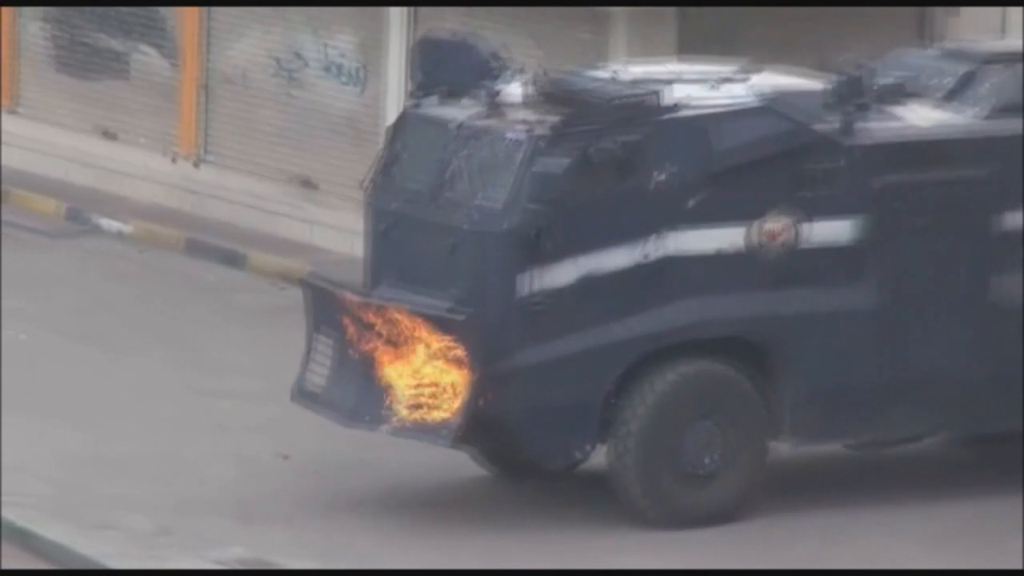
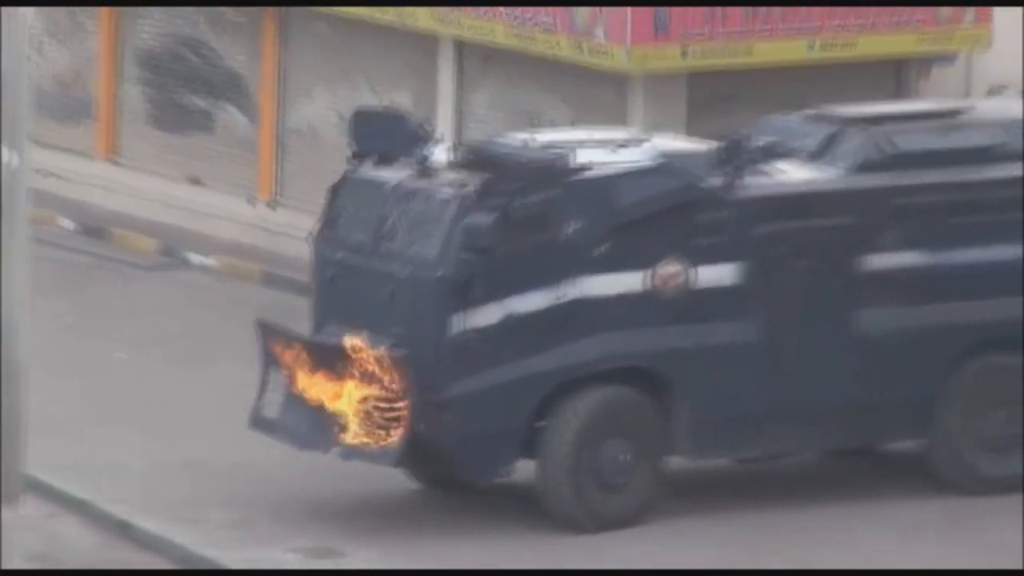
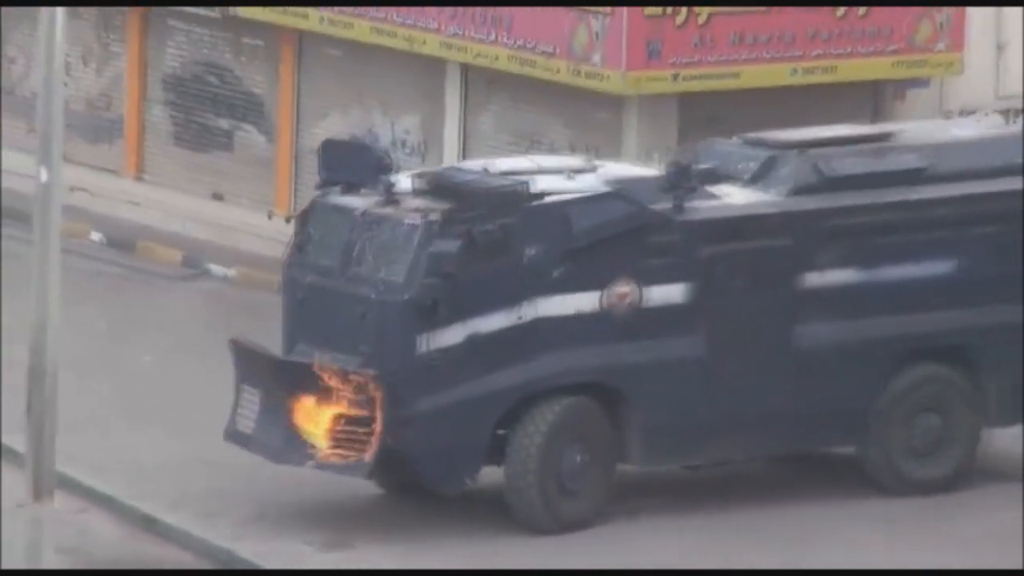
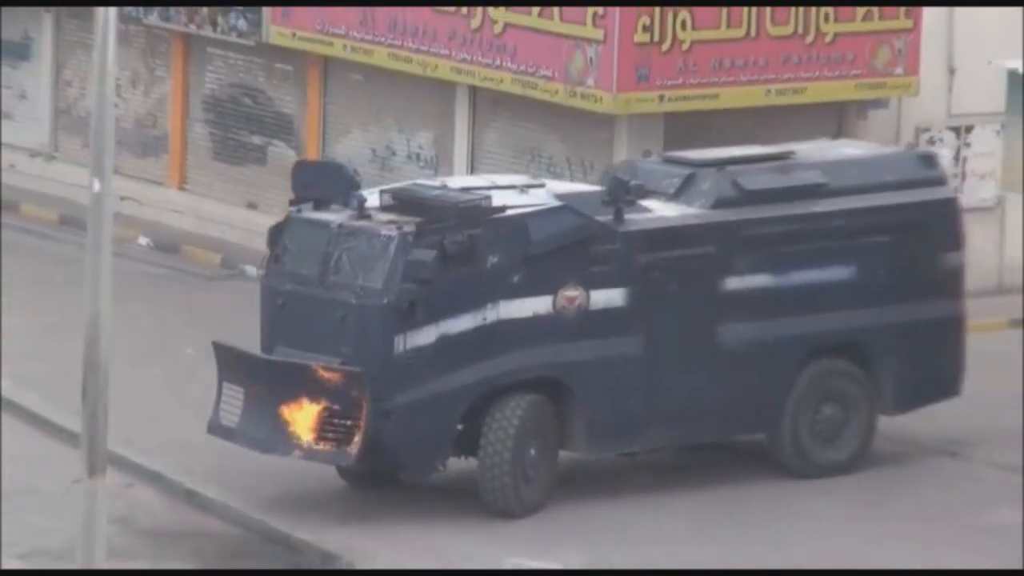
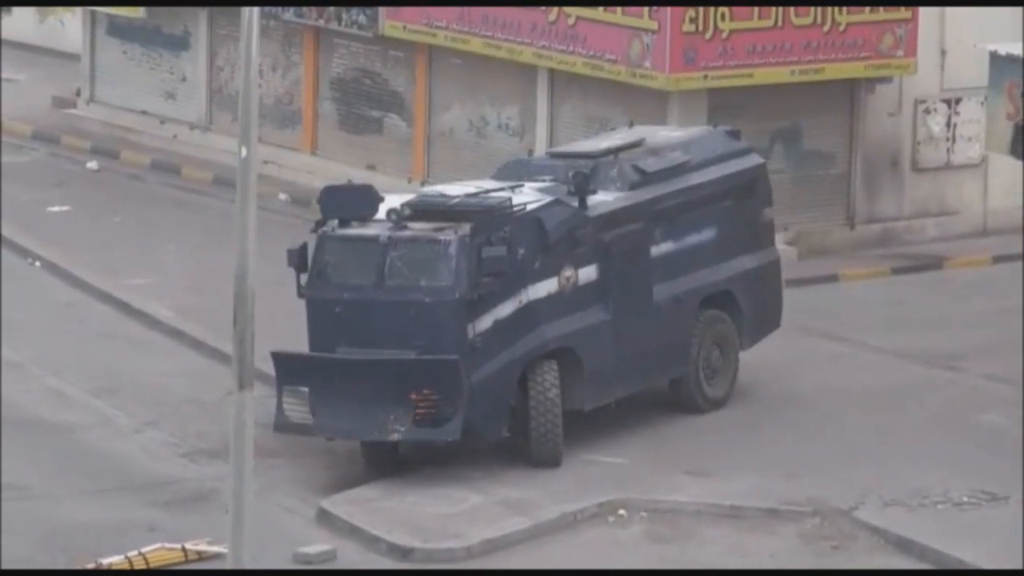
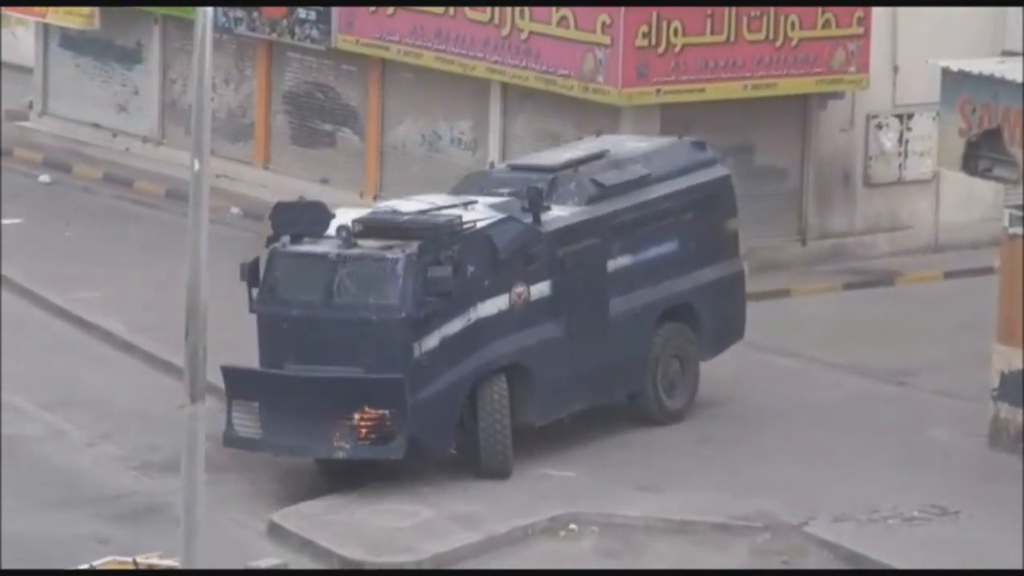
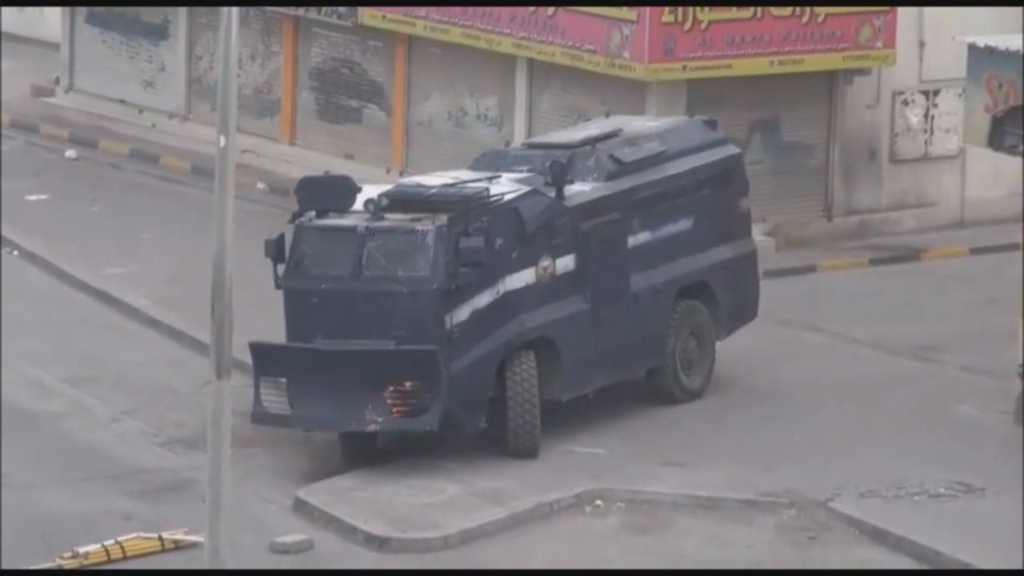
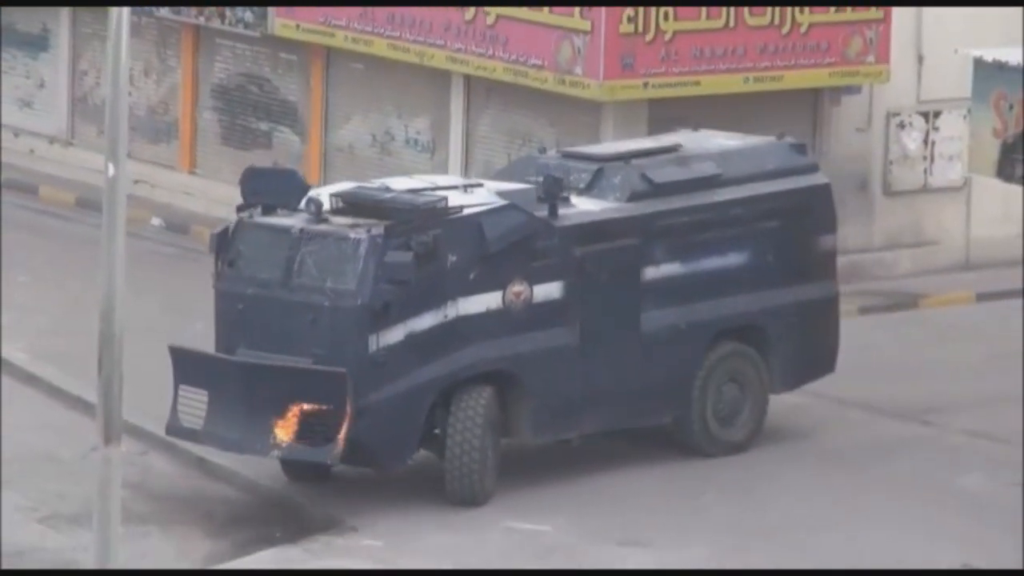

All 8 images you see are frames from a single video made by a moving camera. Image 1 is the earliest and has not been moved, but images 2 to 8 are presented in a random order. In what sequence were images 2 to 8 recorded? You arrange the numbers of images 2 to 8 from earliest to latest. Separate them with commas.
2, 3, 4, 8, 6, 7, 5
